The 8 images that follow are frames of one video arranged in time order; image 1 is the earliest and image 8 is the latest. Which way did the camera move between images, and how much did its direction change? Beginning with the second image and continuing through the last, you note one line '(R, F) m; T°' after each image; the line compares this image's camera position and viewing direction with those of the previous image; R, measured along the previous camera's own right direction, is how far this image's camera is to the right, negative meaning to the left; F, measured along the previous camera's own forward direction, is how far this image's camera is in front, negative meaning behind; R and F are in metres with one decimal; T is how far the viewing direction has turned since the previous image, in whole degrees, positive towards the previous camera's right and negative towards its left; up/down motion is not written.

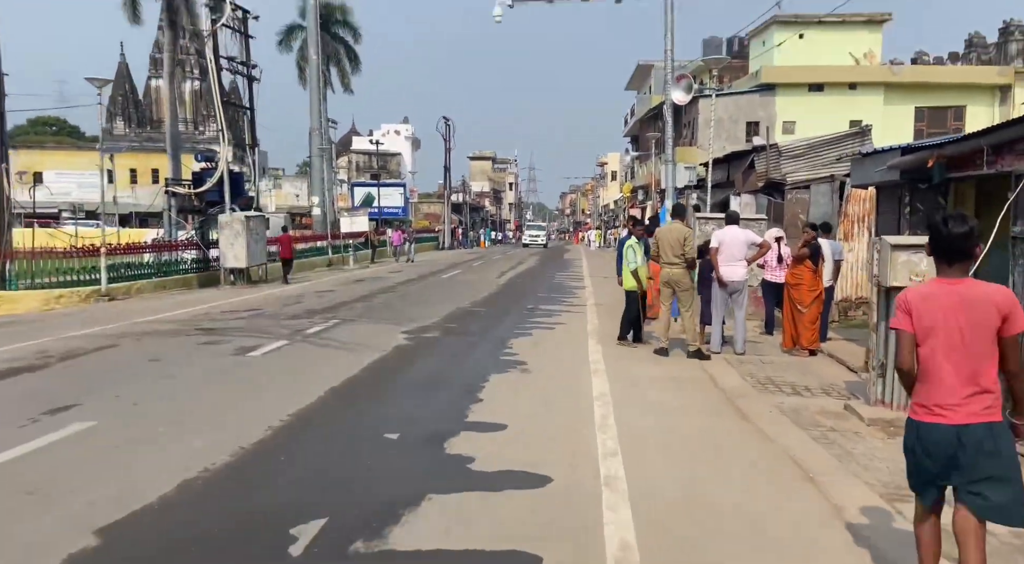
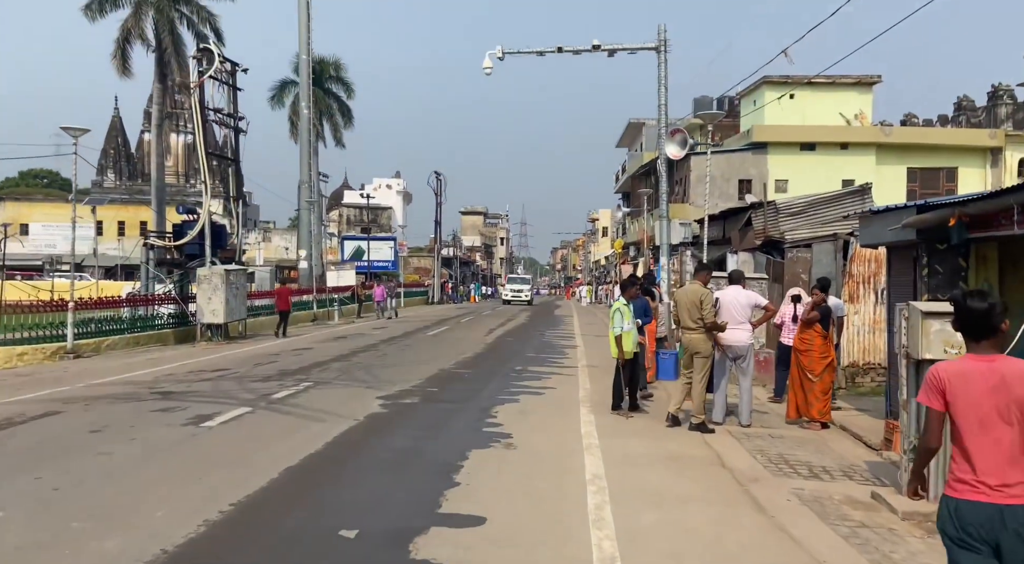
(+0.1, +0.9) m; +1°
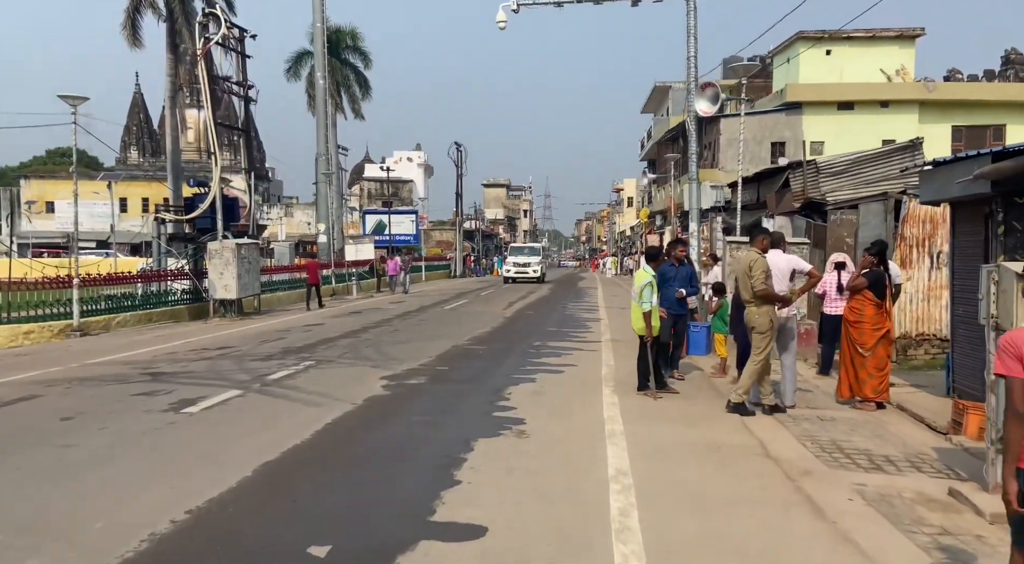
(+0.1, +1.0) m; -2°
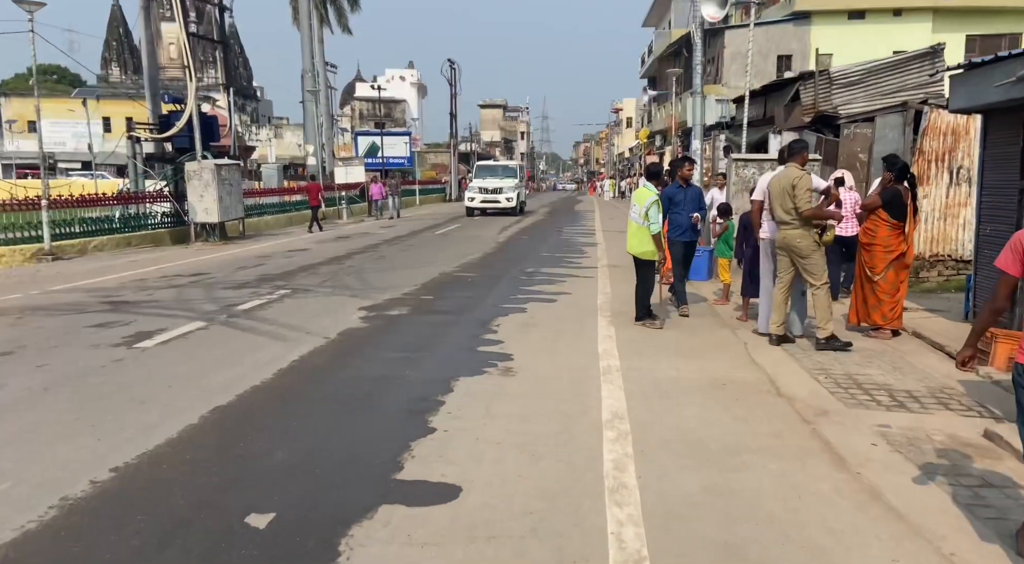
(+0.1, +0.8) m; 0°
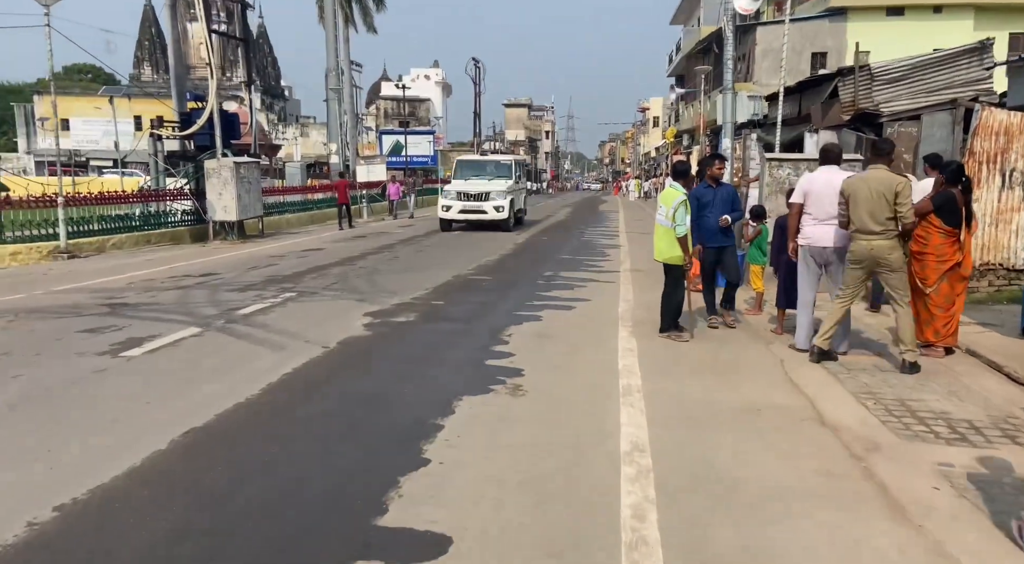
(+0.1, +0.6) m; -2°
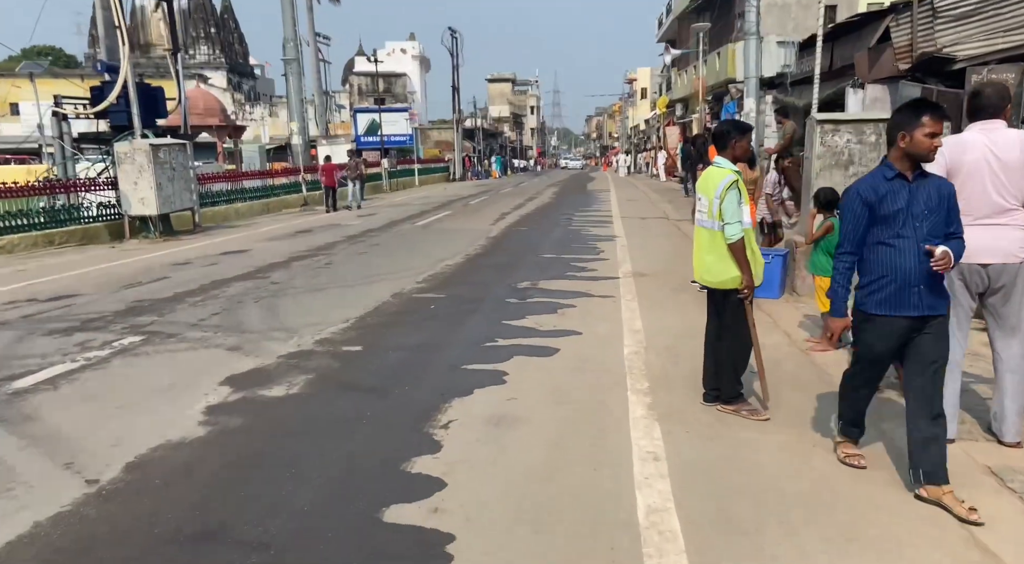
(+0.3, +3.4) m; +1°
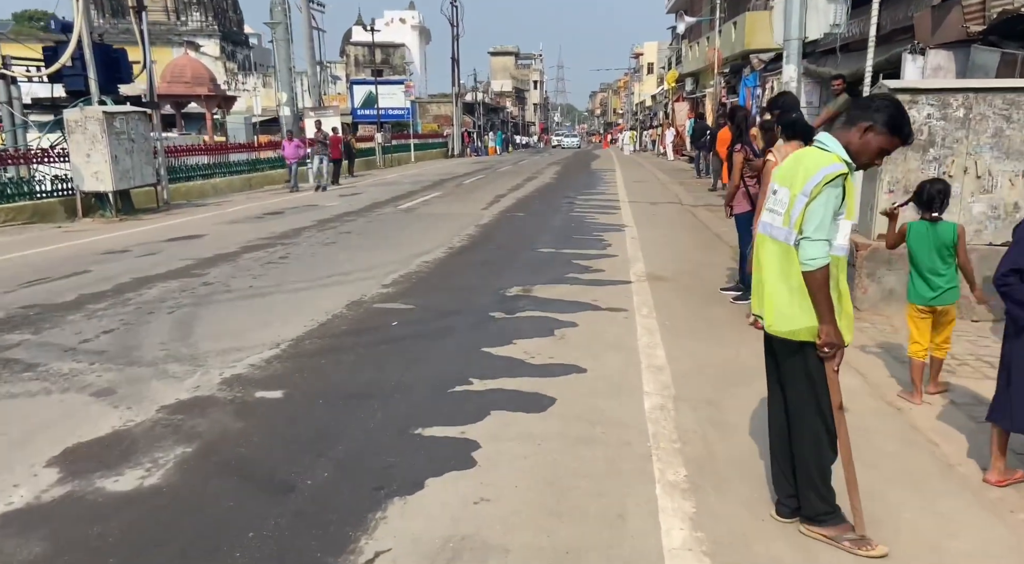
(+0.1, +1.9) m; 0°
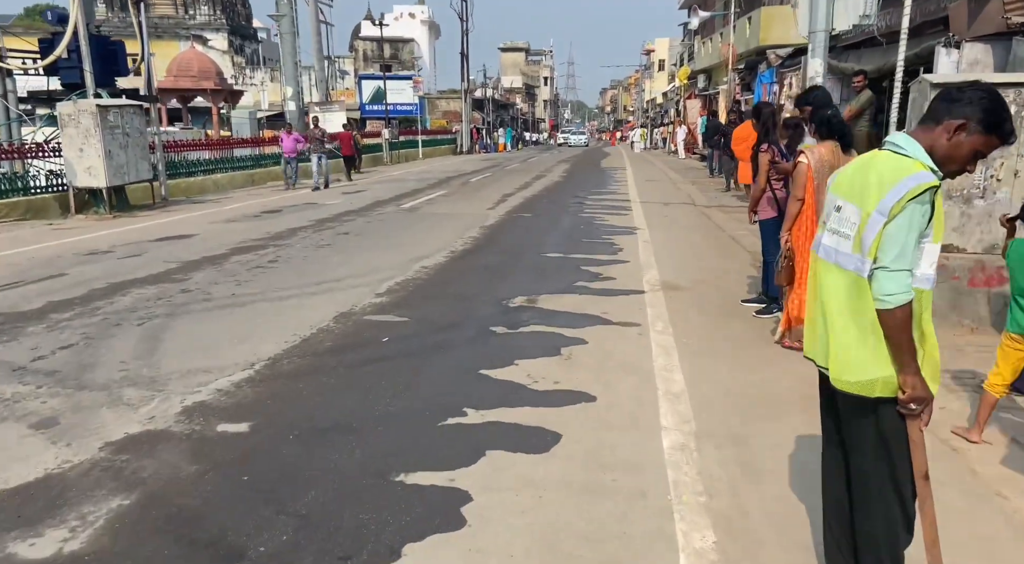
(0.0, +0.6) m; -1°
